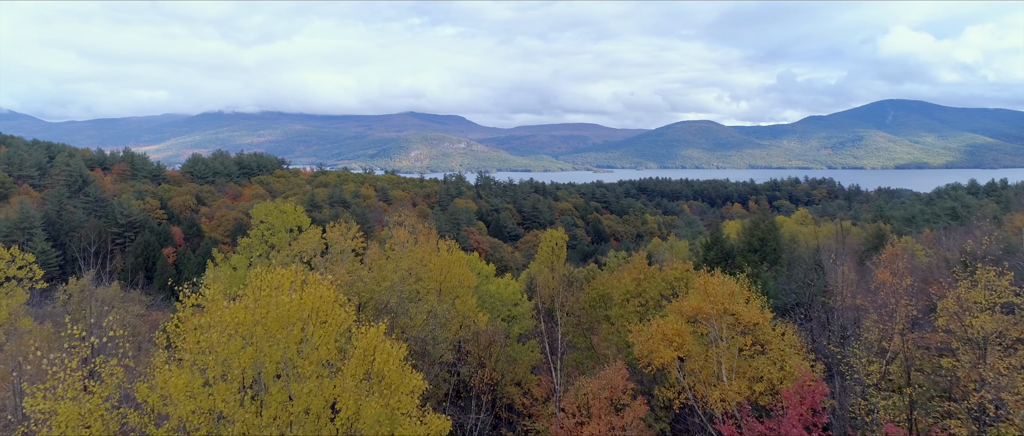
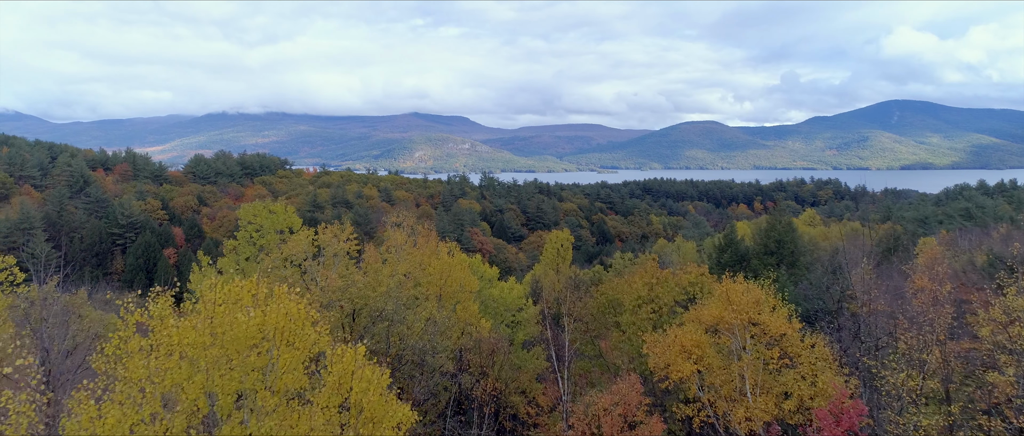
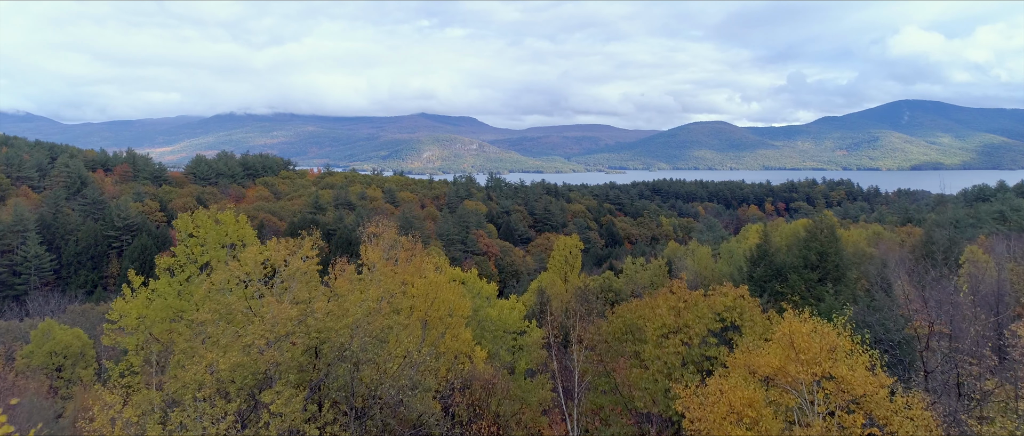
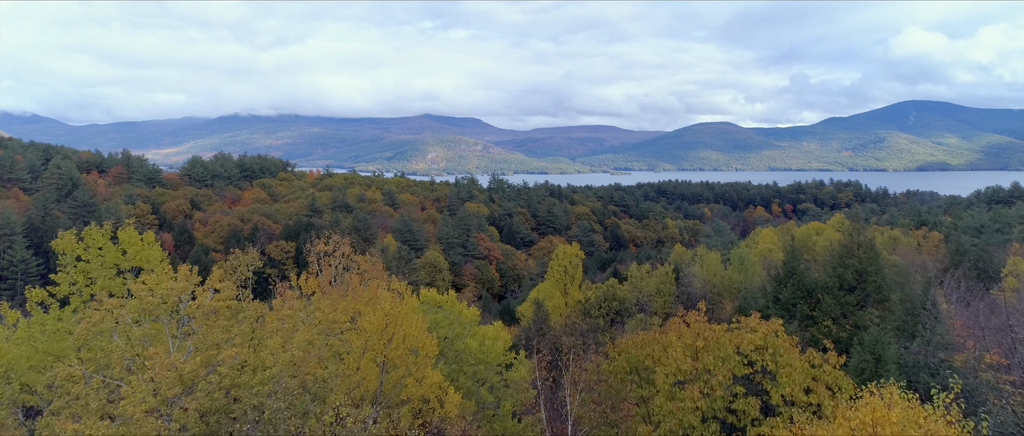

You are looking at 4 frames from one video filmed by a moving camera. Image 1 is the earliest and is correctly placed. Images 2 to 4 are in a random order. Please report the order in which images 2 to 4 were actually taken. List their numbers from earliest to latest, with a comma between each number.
2, 3, 4
